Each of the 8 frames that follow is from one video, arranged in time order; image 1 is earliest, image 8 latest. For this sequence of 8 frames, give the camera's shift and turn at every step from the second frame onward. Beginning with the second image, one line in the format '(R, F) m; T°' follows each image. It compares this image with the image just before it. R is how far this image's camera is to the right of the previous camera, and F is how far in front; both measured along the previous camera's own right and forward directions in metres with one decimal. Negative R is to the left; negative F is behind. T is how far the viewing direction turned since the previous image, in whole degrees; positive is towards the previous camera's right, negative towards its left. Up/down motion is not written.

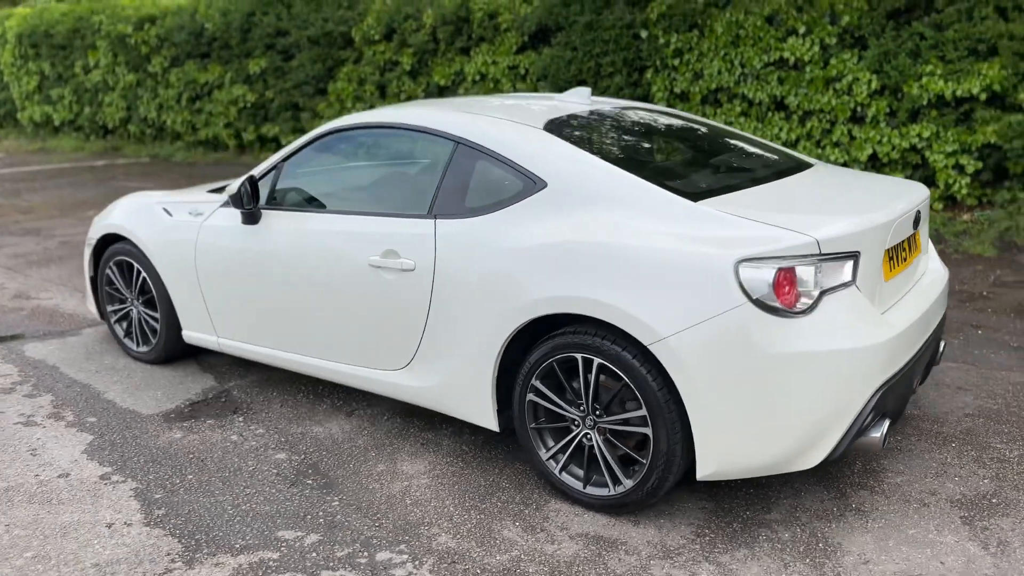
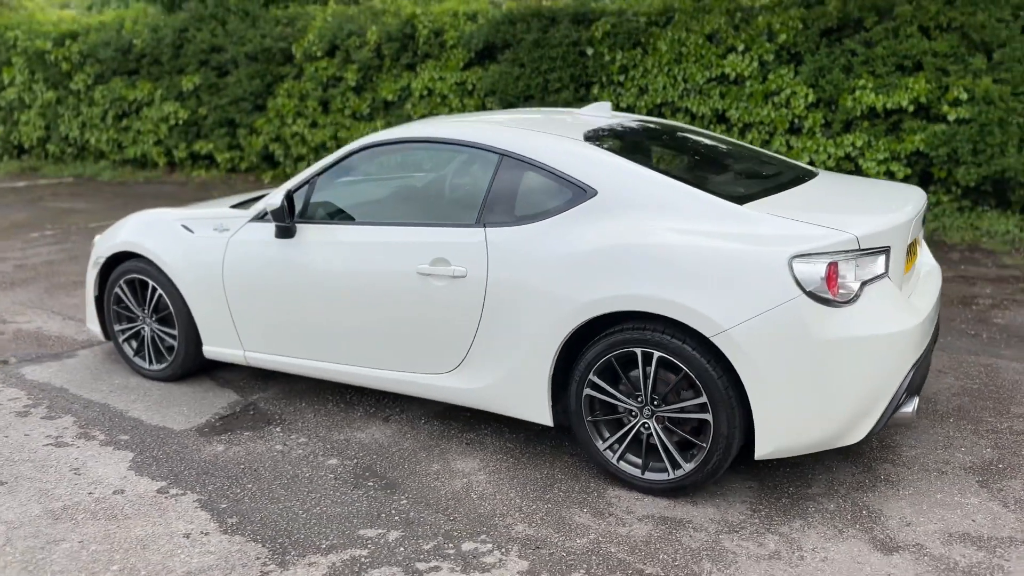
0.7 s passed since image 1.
(-0.6, -0.2) m; +6°
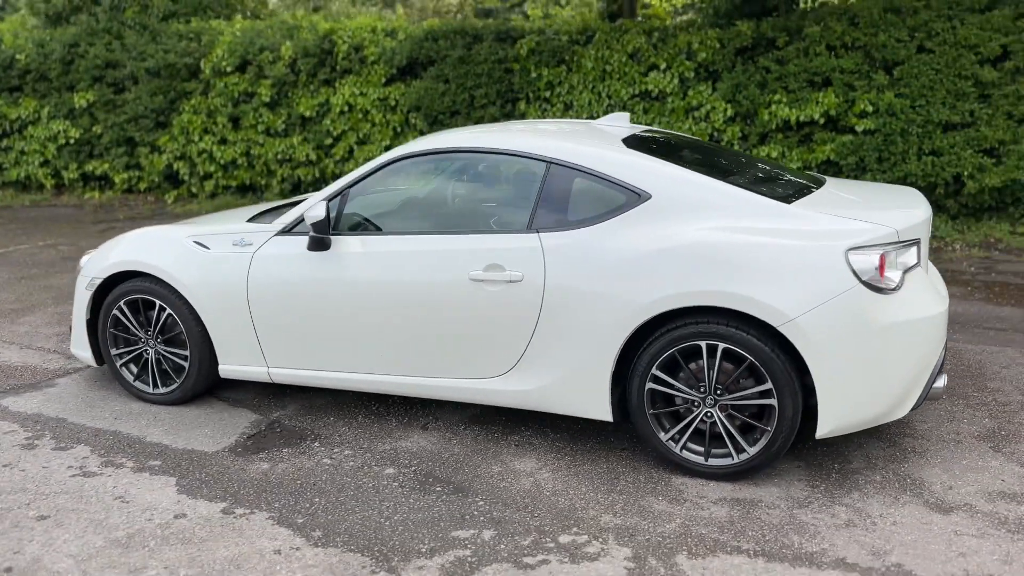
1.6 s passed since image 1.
(-0.8, -0.1) m; +9°
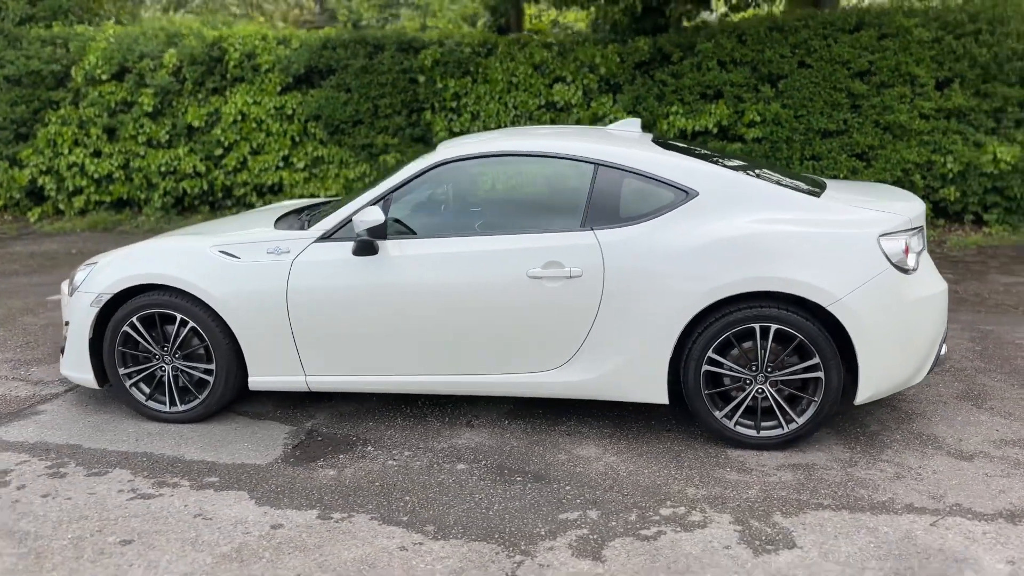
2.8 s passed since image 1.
(-1.0, -0.1) m; +11°
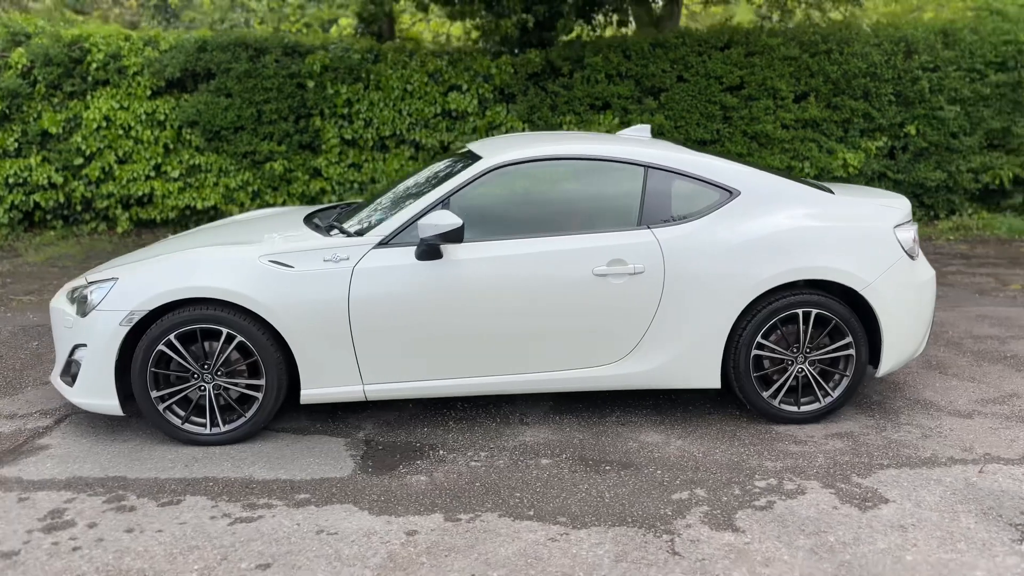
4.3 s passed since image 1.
(-1.3, 0.0) m; +14°
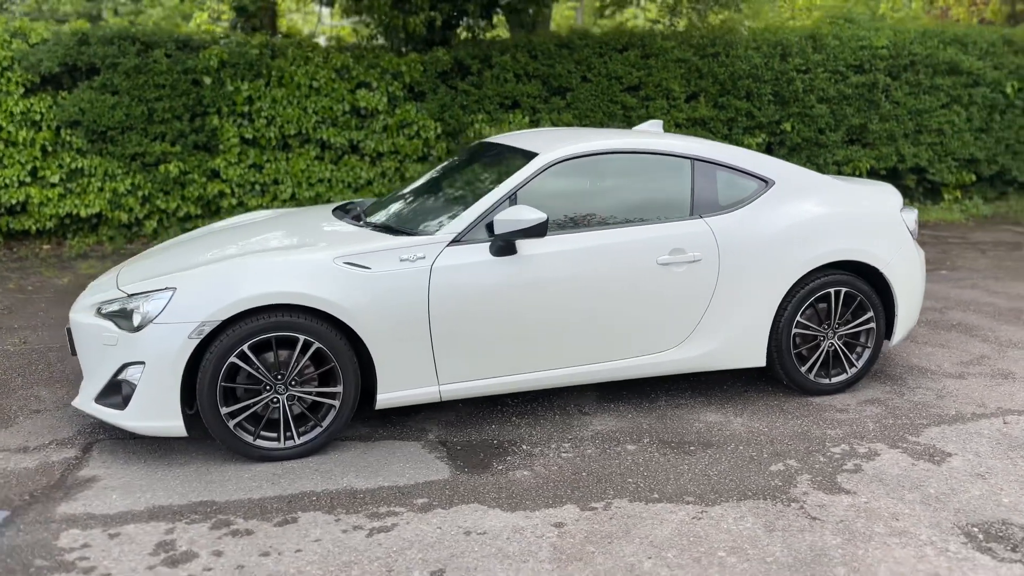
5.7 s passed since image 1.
(-1.2, +0.1) m; +12°
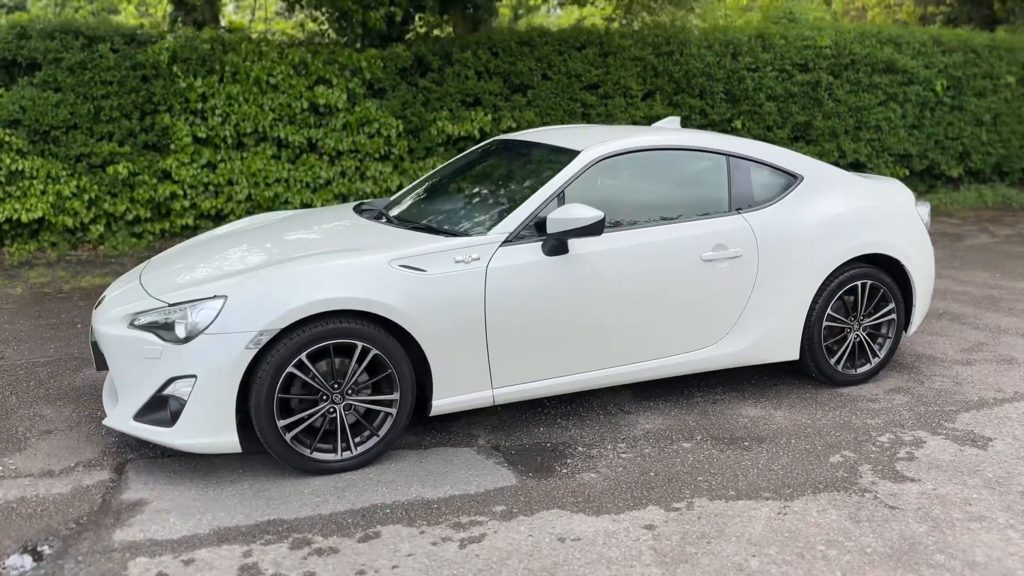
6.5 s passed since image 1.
(-0.7, +0.1) m; +6°
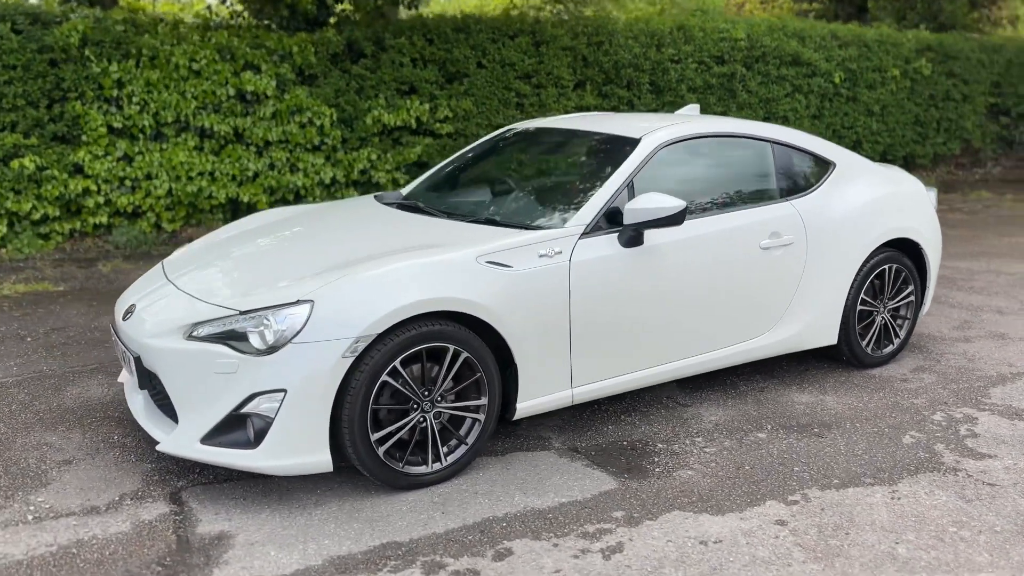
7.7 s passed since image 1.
(-0.9, +0.3) m; +9°
